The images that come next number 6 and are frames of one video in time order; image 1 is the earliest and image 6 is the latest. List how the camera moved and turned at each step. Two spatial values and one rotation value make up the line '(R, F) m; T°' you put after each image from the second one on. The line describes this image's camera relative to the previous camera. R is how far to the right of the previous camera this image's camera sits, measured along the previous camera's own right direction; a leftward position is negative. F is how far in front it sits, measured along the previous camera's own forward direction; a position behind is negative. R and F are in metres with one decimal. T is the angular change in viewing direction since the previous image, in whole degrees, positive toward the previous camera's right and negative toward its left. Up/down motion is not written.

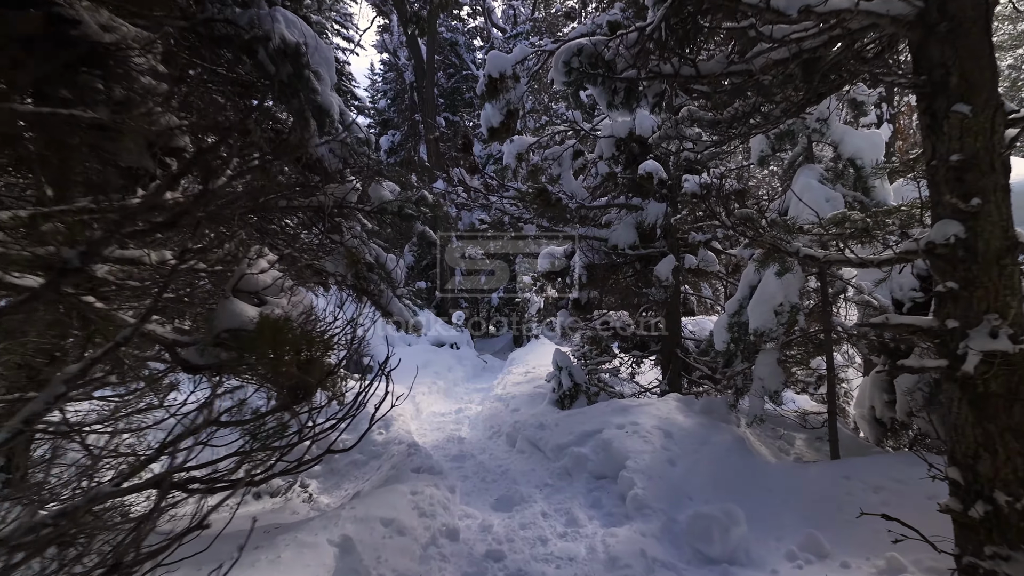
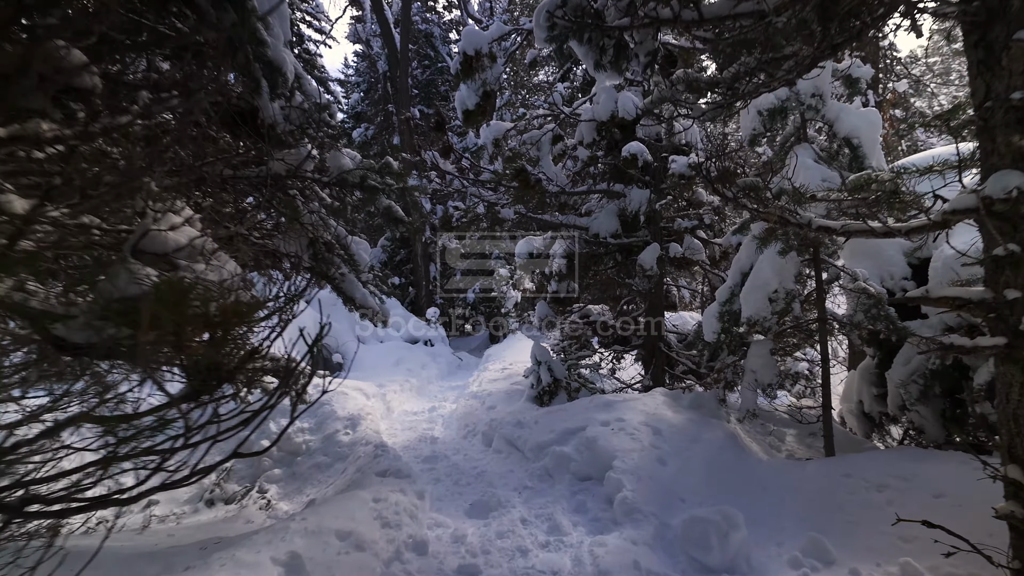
(0.0, +0.4) m; +2°
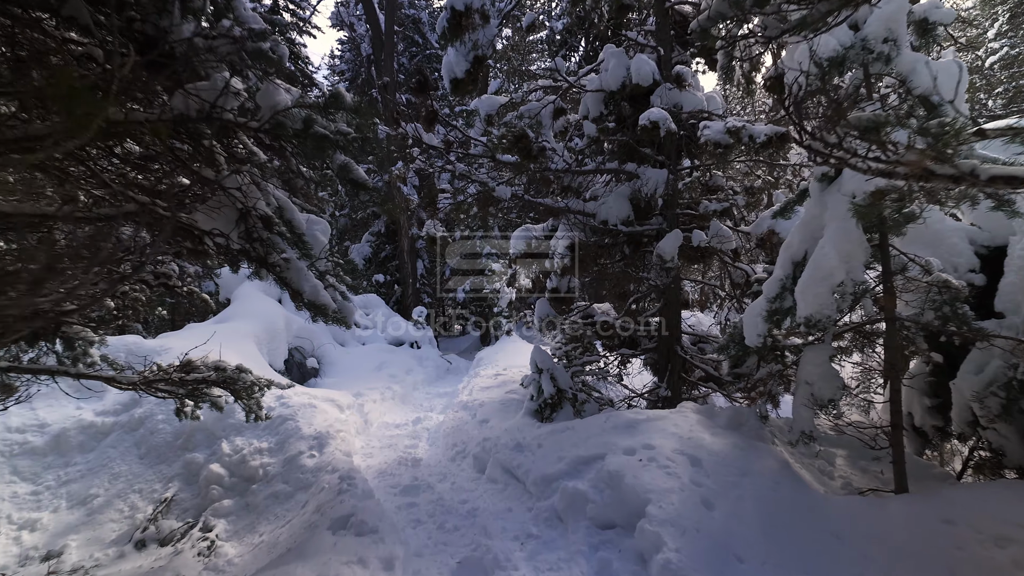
(-0.1, +1.0) m; +1°
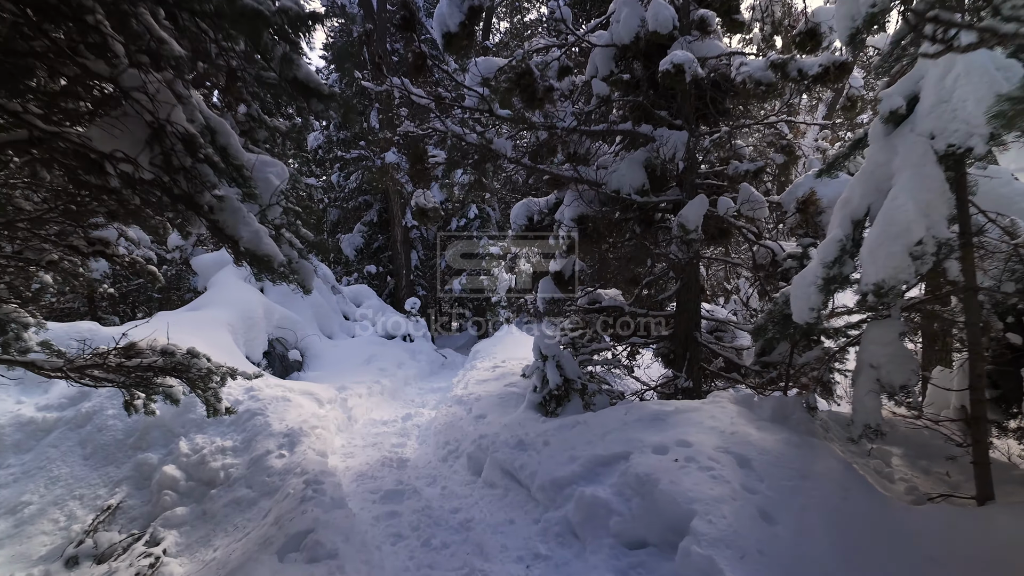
(0.0, +0.7) m; 0°
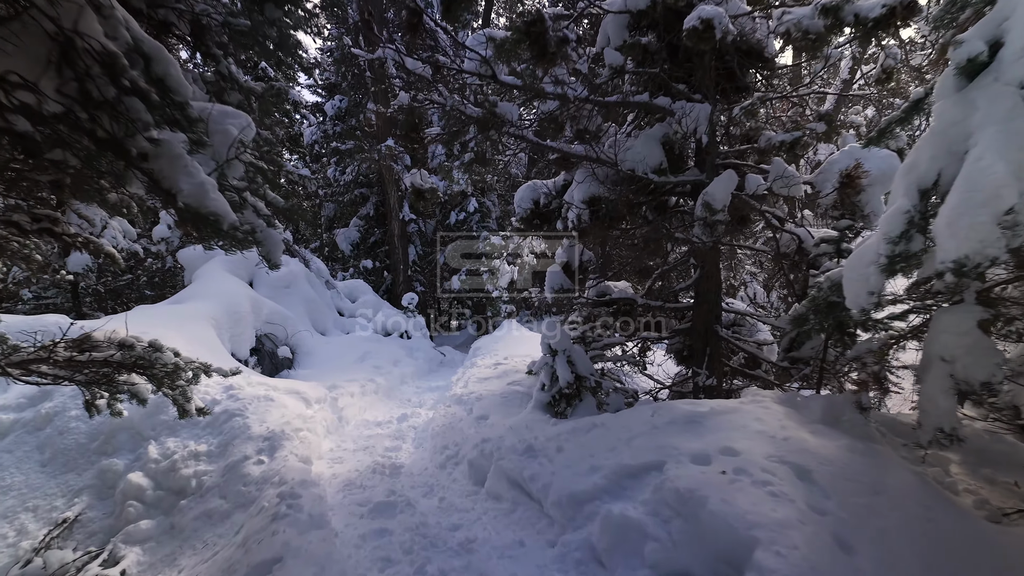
(-0.1, +0.5) m; 0°
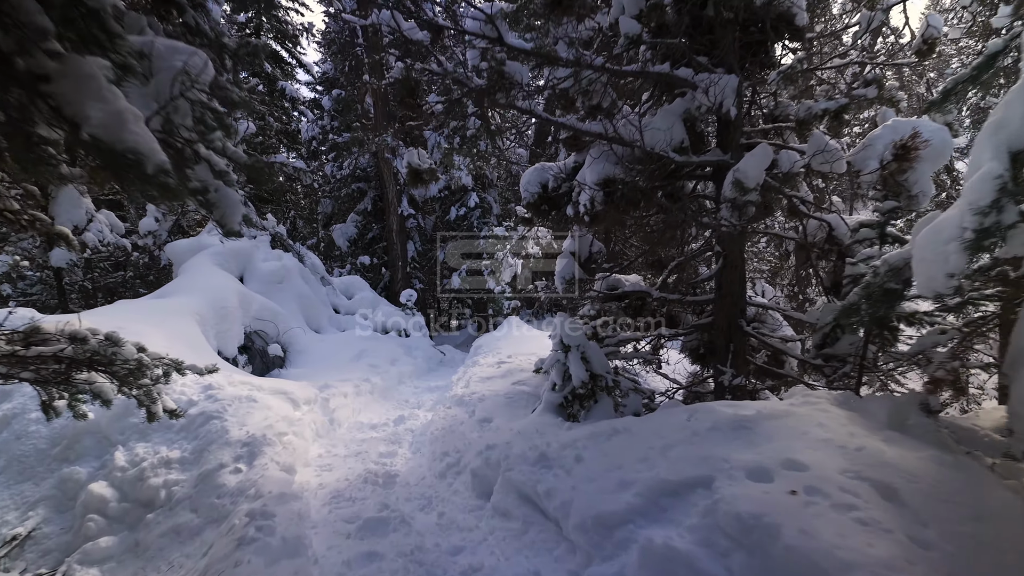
(-0.1, +0.5) m; 0°
